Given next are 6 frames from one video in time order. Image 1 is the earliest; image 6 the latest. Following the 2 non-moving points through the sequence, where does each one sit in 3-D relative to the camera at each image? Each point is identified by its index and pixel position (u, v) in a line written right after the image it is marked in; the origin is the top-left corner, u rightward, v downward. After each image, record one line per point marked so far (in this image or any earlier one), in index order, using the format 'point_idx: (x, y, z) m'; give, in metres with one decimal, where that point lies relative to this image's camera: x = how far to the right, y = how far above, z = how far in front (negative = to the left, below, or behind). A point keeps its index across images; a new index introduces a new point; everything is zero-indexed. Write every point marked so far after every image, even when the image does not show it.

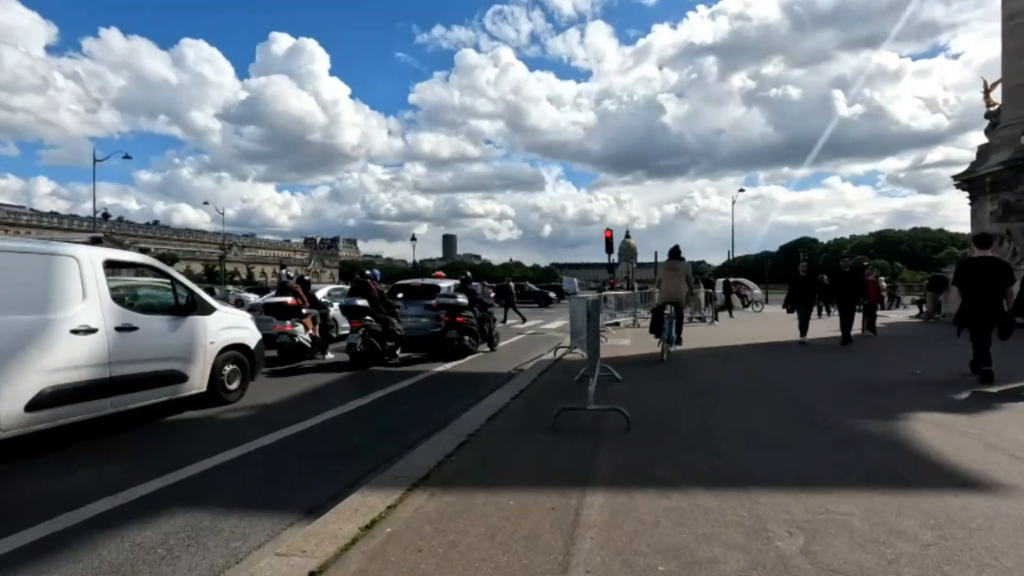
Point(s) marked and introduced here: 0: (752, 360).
0: (+5.2, -1.6, +11.7) m
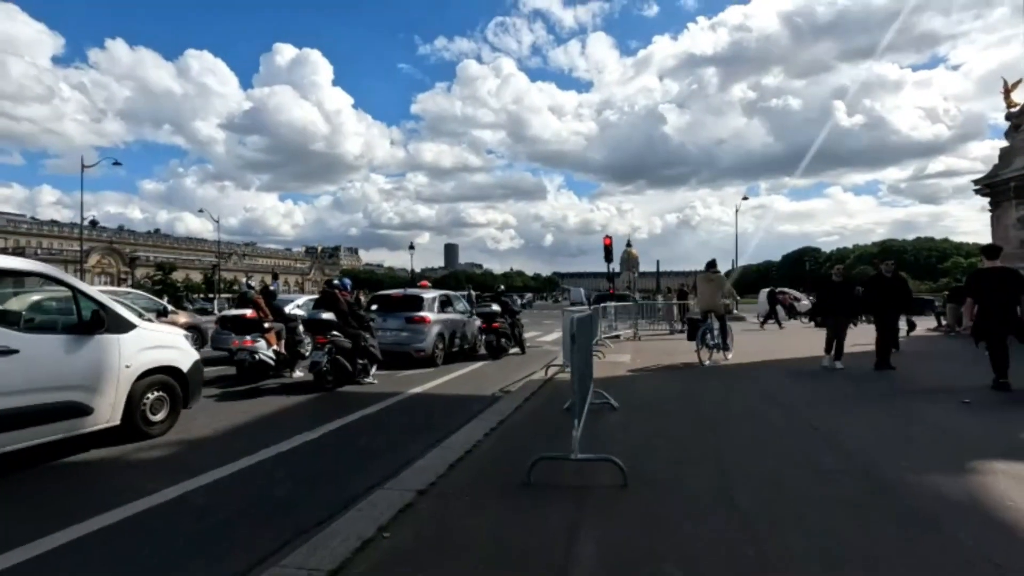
0: (+4.9, -1.8, +10.3) m
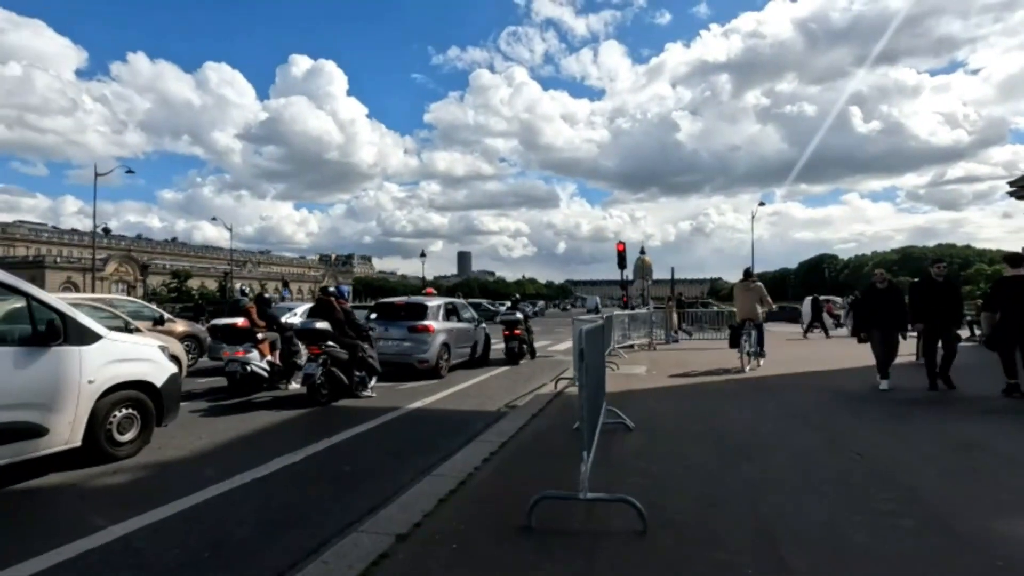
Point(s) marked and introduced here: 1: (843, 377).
0: (+5.0, -1.9, +9.4) m
1: (+7.6, -2.1, +12.4) m
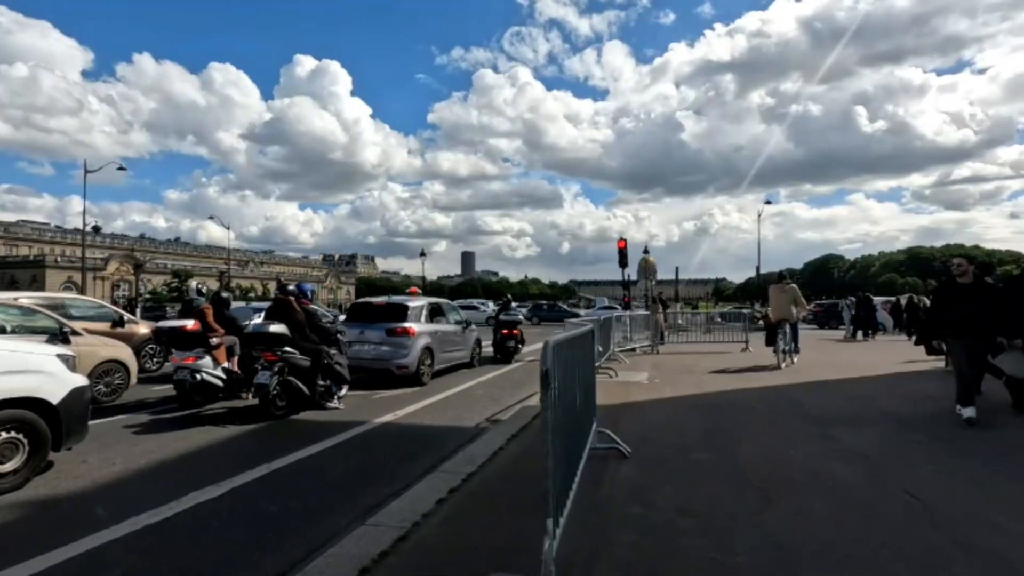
0: (+4.6, -1.9, +8.0) m
1: (+7.3, -2.1, +11.1) m
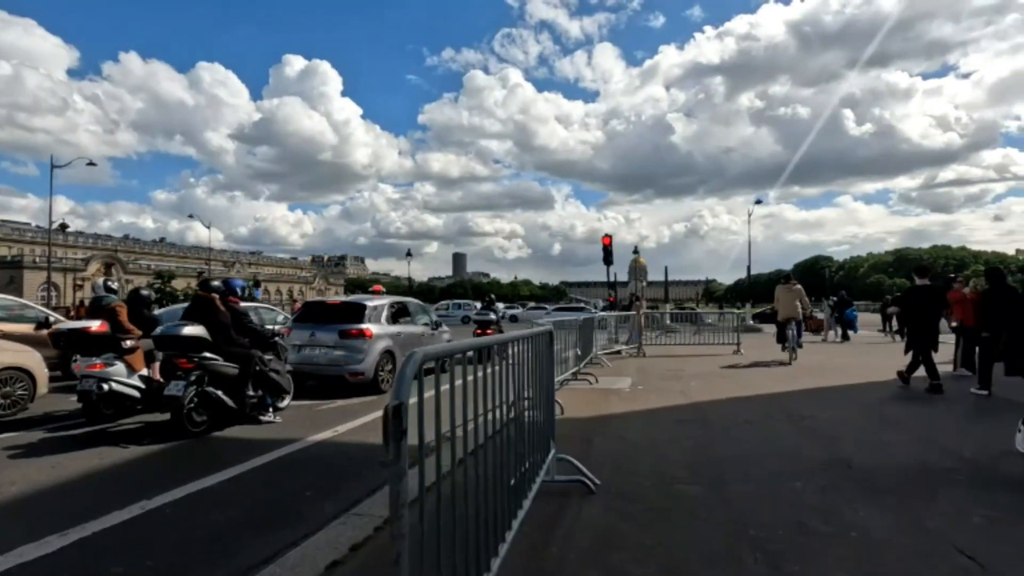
0: (+4.0, -1.8, +6.8) m
1: (+6.6, -2.0, +9.9) m
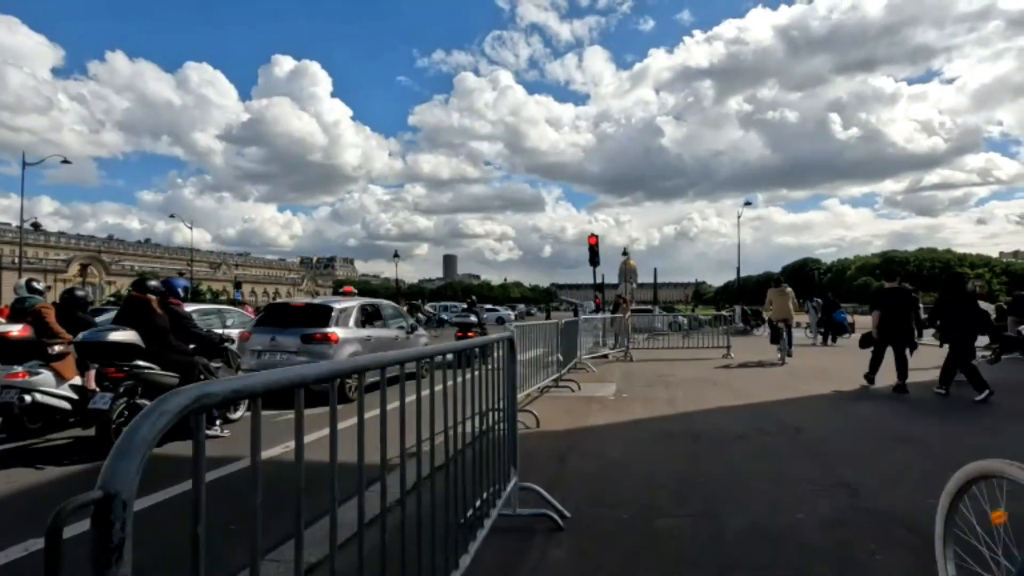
0: (+3.6, -1.9, +6.1) m
1: (+6.2, -2.1, +9.2) m
